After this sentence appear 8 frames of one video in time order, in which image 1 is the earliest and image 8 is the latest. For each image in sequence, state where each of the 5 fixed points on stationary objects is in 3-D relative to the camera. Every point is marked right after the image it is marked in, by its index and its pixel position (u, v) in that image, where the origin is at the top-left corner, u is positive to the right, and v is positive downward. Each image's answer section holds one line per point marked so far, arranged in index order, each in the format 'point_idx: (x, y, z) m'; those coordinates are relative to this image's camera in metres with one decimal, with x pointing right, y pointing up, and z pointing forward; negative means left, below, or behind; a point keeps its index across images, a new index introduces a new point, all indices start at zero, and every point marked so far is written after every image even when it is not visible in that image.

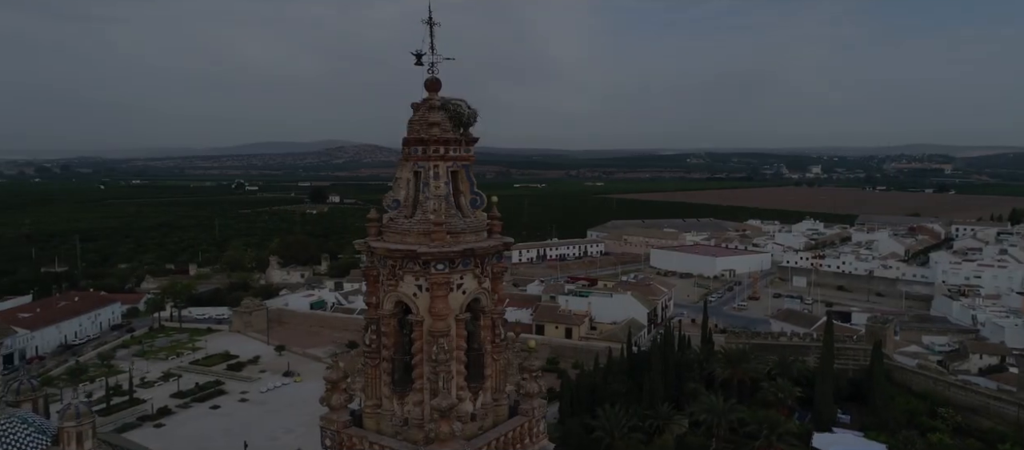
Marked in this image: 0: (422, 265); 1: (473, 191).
0: (-1.4, -0.6, +11.5) m
1: (-0.7, +0.6, +12.4) m
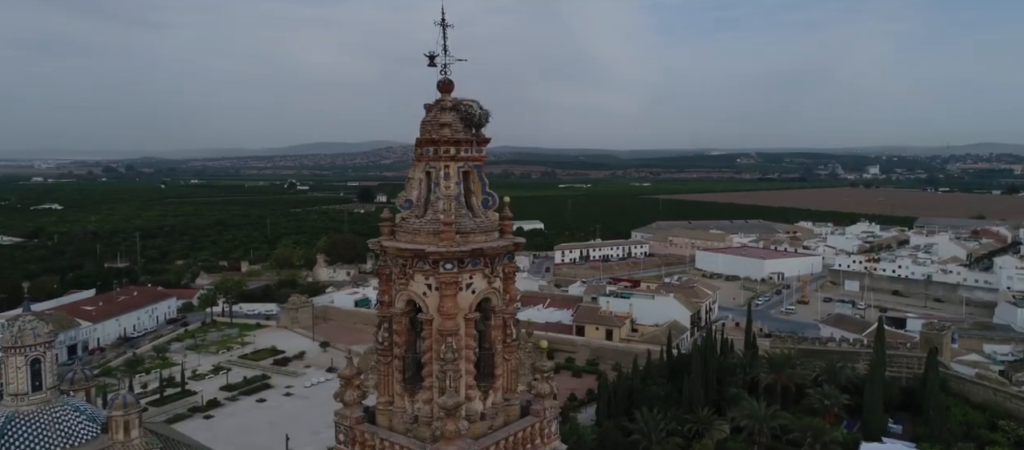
0: (-1.3, -0.6, +11.7) m
1: (-0.5, +0.6, +12.6) m
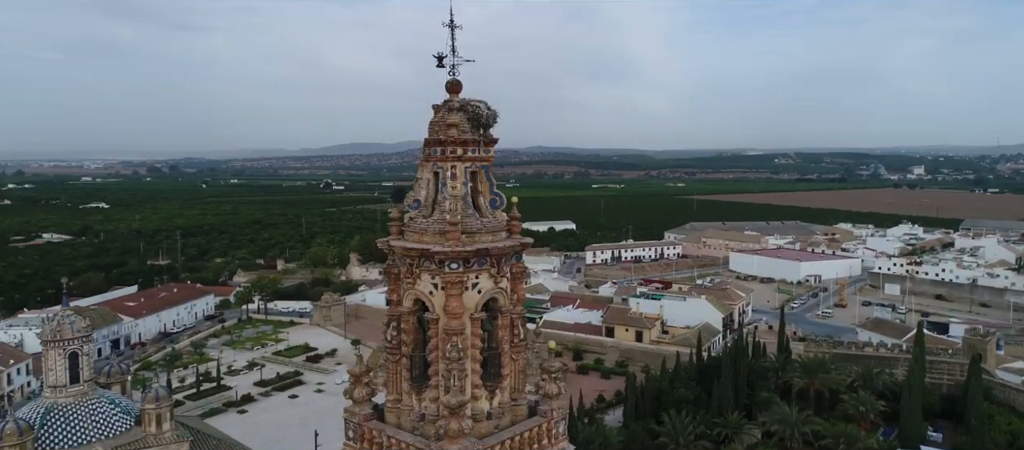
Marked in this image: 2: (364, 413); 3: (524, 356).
0: (-1.2, -0.6, +11.8) m
1: (-0.3, +0.6, +12.6) m
2: (-2.5, -3.2, +12.5) m
3: (+0.2, -2.3, +13.0) m
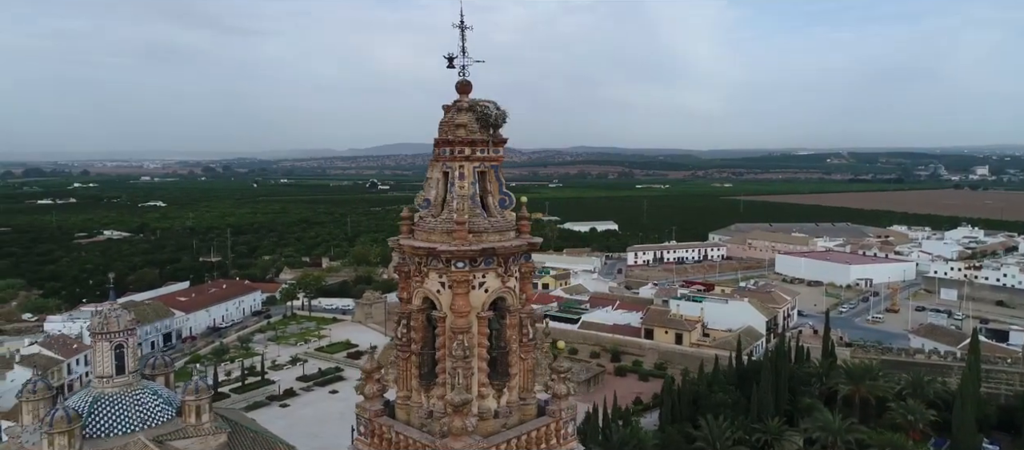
0: (-1.1, -0.6, +11.9) m
1: (-0.2, +0.6, +12.7) m
2: (-2.4, -3.2, +12.7) m
3: (+0.4, -2.3, +13.0) m
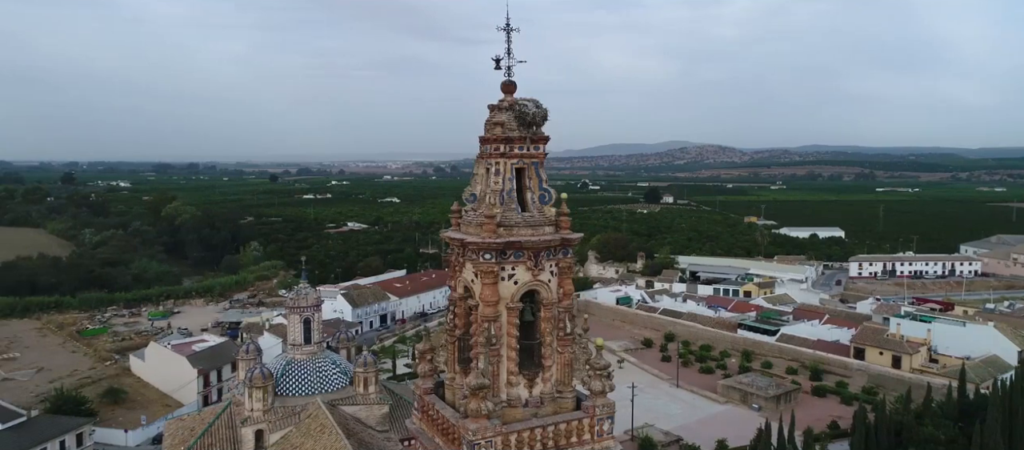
0: (-0.6, -0.5, +12.6) m
1: (+0.5, +0.6, +13.0) m
2: (-1.6, -3.0, +13.8) m
3: (+1.0, -2.2, +13.0) m
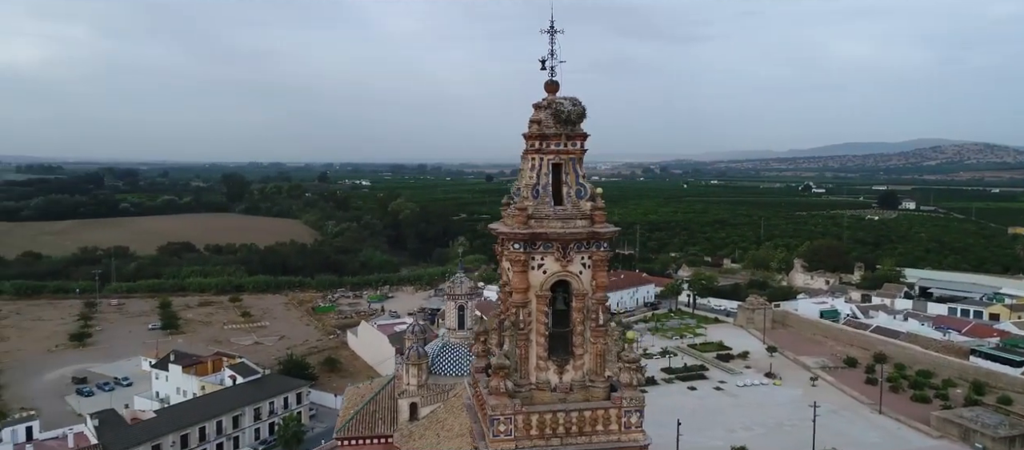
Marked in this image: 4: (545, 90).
0: (-0.1, -0.3, +13.0) m
1: (+1.2, +0.9, +12.9) m
2: (-0.7, -2.8, +14.4) m
3: (+1.6, -2.0, +12.8) m
4: (+0.6, +2.6, +13.4) m
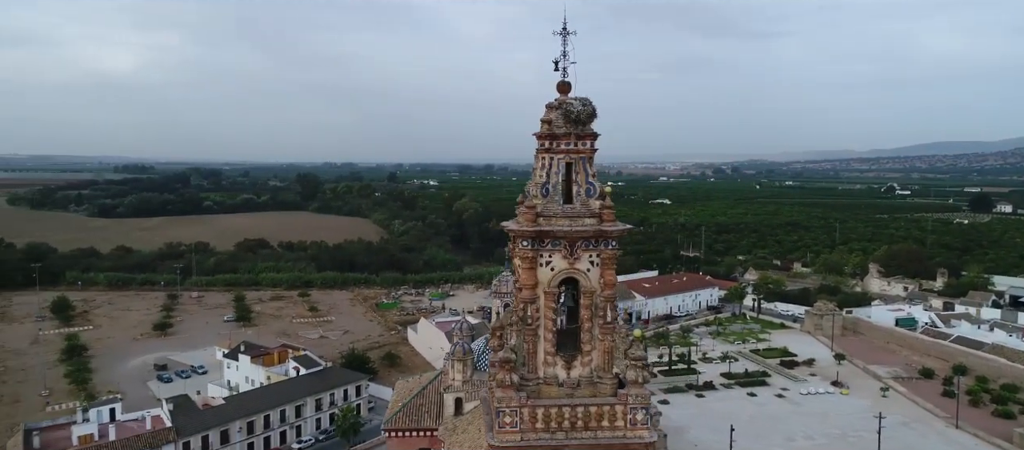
0: (+0.1, -0.1, +12.9) m
1: (+1.3, +1.0, +12.7) m
2: (-0.4, -2.6, +14.3) m
3: (+1.7, -1.9, +12.5) m
4: (+0.8, +2.8, +13.2) m
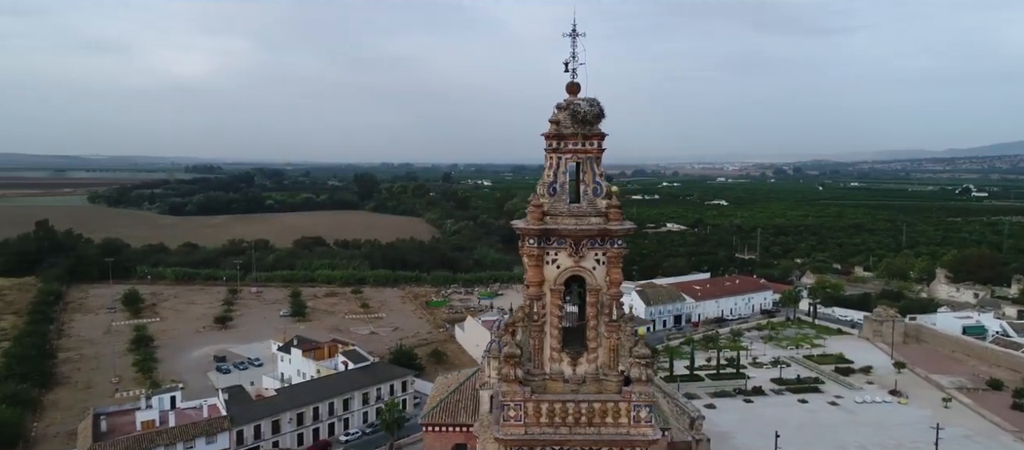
0: (+0.1, +0.1, +12.7) m
1: (+1.4, +1.2, +12.4) m
2: (-0.2, -2.4, +14.2) m
3: (+1.7, -1.7, +12.1) m
4: (+1.0, +3.0, +13.0) m
